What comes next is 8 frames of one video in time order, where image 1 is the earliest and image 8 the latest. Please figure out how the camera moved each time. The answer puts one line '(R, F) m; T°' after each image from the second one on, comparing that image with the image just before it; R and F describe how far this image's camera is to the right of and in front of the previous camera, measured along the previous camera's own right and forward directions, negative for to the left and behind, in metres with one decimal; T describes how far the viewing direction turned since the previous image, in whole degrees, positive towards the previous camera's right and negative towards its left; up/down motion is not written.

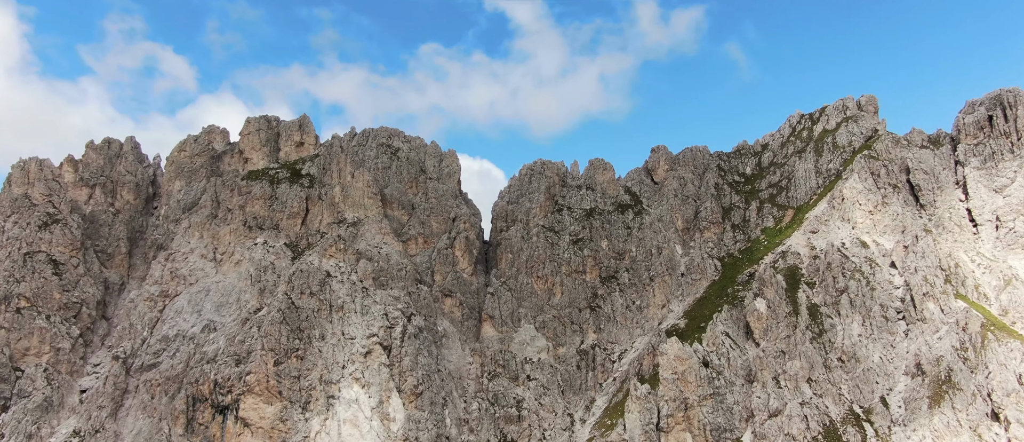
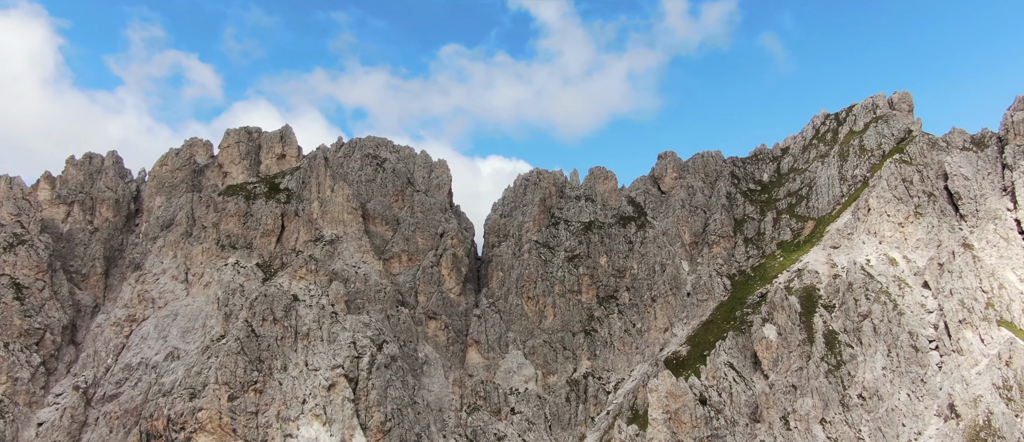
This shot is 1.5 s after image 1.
(+11.0, +11.5) m; -4°
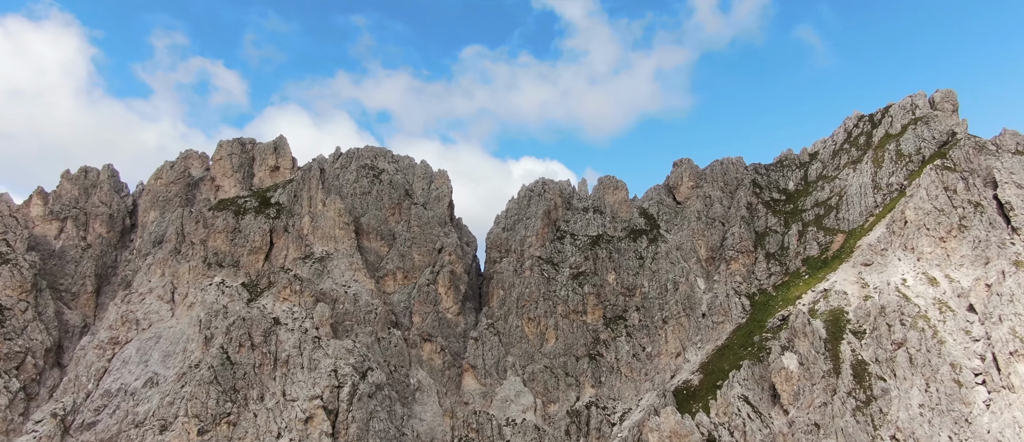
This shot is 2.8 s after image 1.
(+7.6, +9.4) m; -4°
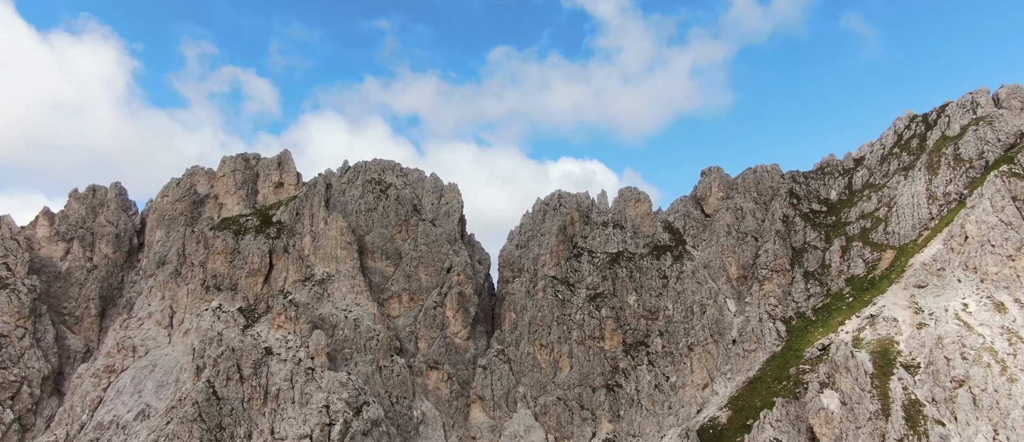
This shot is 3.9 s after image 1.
(+6.3, +9.6) m; -4°
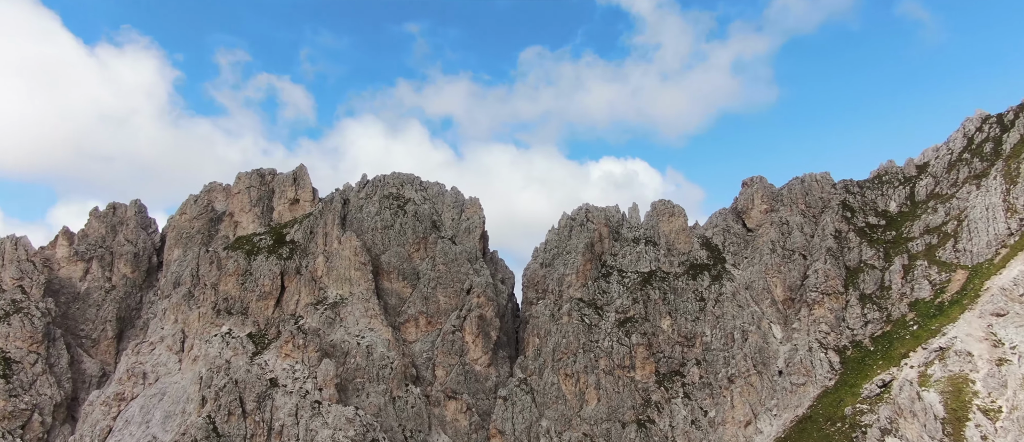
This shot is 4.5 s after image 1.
(+4.4, +8.6) m; -4°
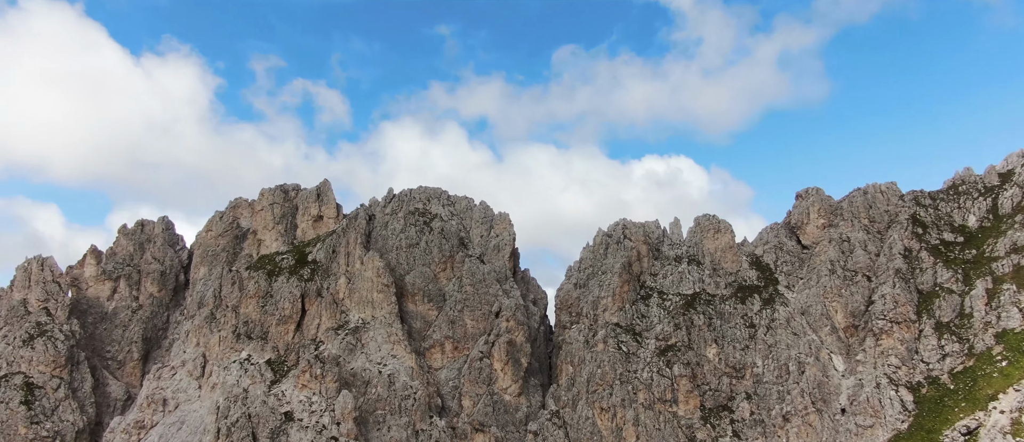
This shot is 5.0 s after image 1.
(+3.0, +8.0) m; -4°
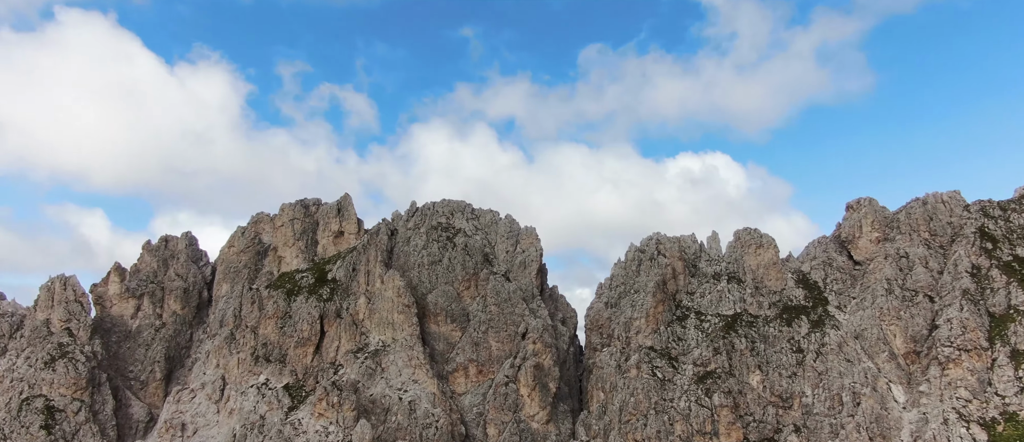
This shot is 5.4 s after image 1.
(+2.0, +6.1) m; -3°
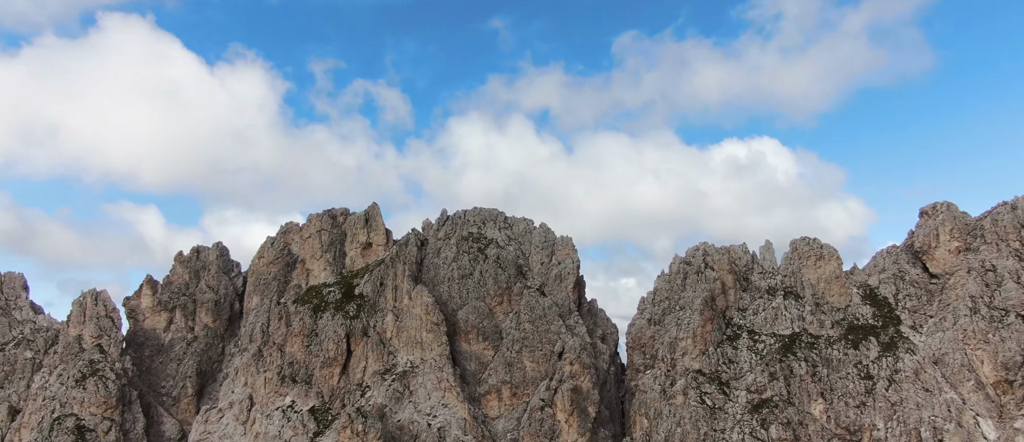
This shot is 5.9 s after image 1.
(+2.2, +7.2) m; -4°
